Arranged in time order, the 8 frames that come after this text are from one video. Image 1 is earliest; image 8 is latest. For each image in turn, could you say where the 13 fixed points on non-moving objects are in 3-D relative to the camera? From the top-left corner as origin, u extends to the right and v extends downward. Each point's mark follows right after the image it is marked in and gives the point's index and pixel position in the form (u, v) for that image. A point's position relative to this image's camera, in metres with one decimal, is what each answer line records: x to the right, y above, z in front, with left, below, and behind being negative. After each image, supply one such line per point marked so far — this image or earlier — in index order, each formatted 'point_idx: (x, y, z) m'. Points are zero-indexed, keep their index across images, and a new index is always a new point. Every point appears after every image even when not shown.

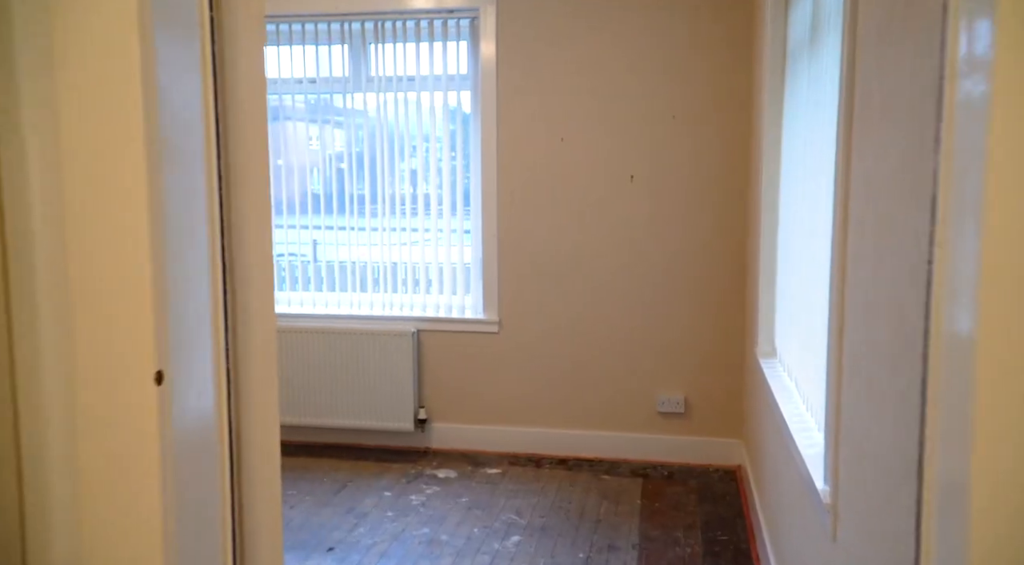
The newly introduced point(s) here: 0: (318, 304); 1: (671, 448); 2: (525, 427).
0: (-1.0, -0.1, +3.9) m
1: (+0.8, -0.8, +3.6) m
2: (+0.1, -0.7, +3.7) m
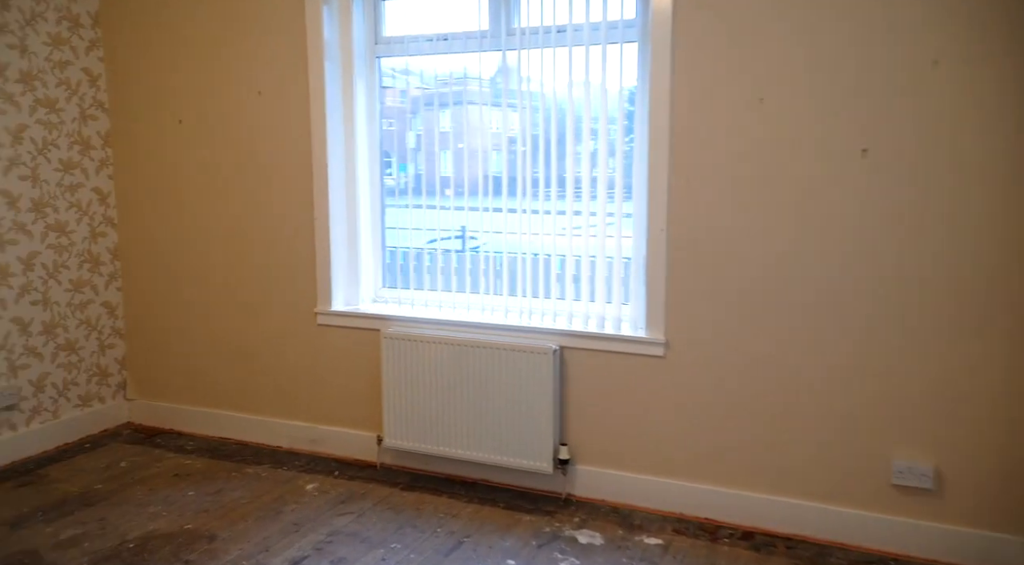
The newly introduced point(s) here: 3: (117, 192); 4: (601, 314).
0: (-0.3, -0.1, +3.3) m
1: (+1.4, -0.9, +2.5) m
2: (+0.7, -0.8, +2.8) m
3: (-2.1, +0.5, +3.8) m
4: (+0.3, -0.1, +2.9) m
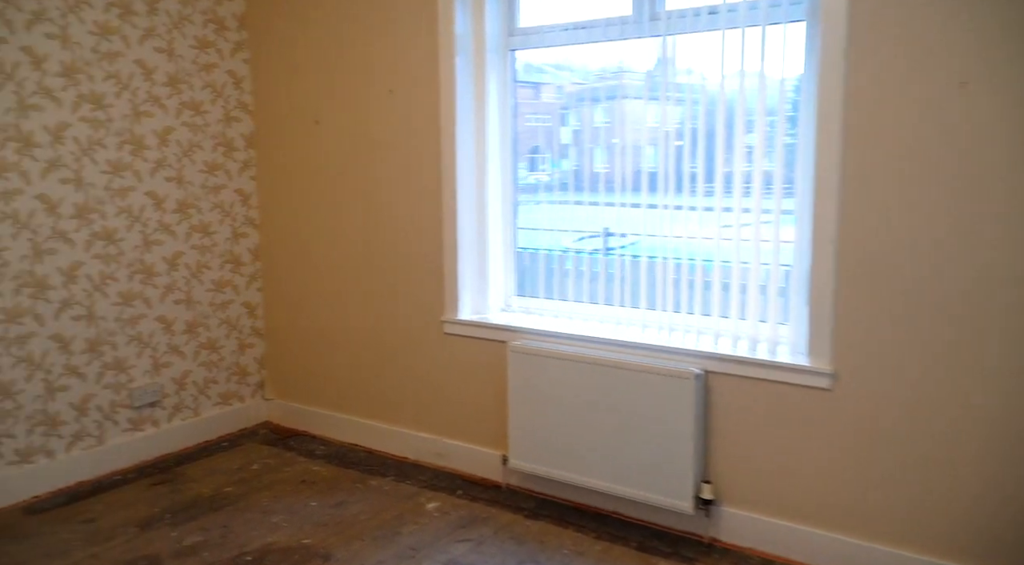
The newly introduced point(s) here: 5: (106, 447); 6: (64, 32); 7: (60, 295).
0: (+0.3, -0.1, +3.0) m
1: (+1.8, -1.0, +1.9) m
2: (+1.2, -0.8, +2.3) m
3: (-1.3, +0.5, +3.9) m
4: (+0.8, -0.2, +2.5) m
5: (-1.8, -0.7, +3.3) m
6: (-1.8, +1.0, +3.0) m
7: (-1.9, -0.1, +3.0) m
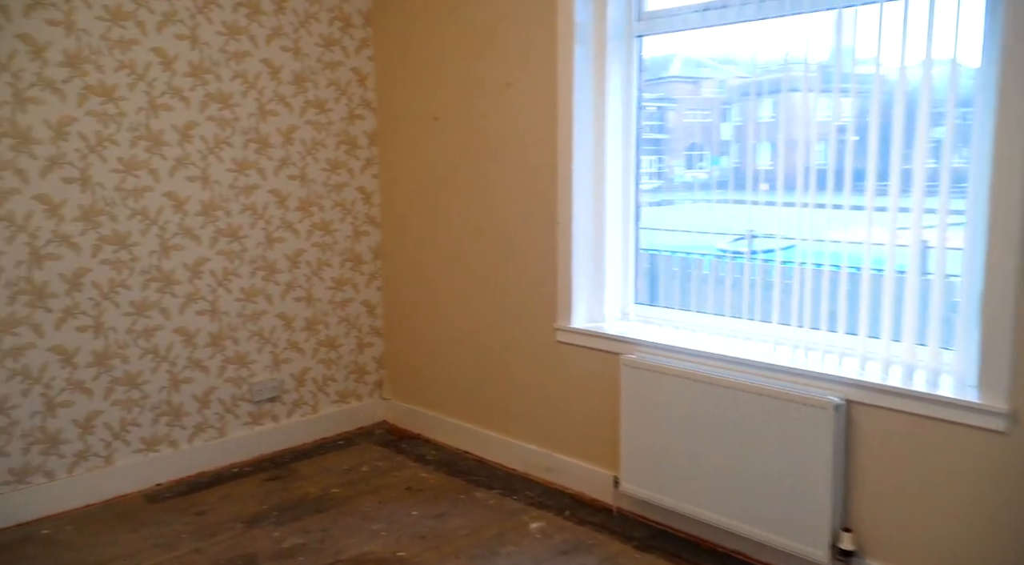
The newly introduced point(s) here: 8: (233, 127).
0: (+0.7, -0.2, +2.6) m
1: (+1.9, -1.0, +1.3) m
2: (+1.4, -0.9, +1.9) m
3: (-0.7, +0.5, +3.8) m
4: (+1.2, -0.2, +2.1) m
5: (-1.3, -0.7, +3.3) m
6: (-1.3, +1.0, +3.1) m
7: (-1.4, 0.0, +3.1) m
8: (-1.2, +0.7, +3.2) m
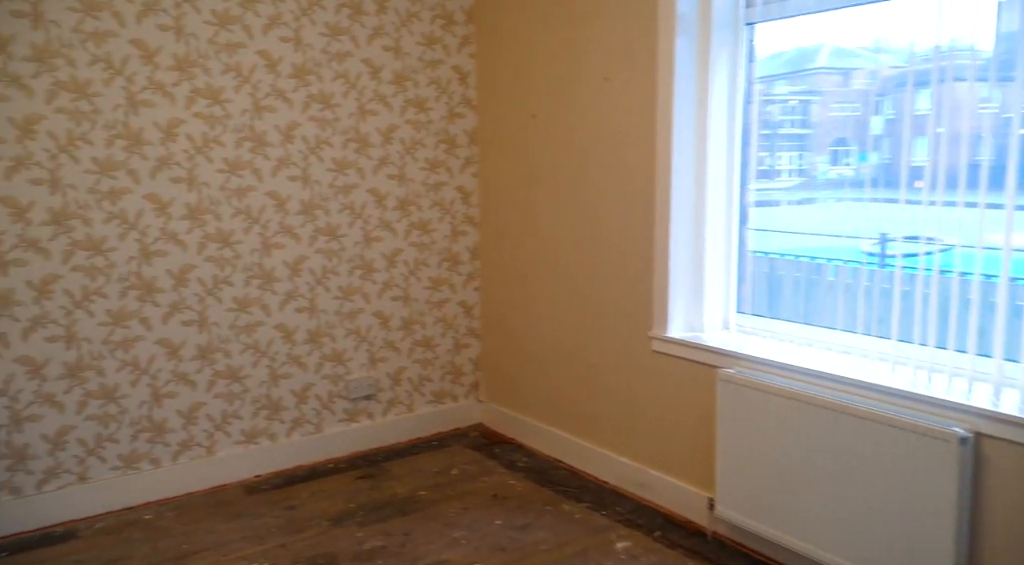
0: (+1.0, -0.2, +2.4) m
1: (+2.0, -1.1, +0.9) m
2: (+1.6, -0.9, +1.5) m
3: (-0.2, +0.5, +3.8) m
4: (+1.4, -0.3, +1.8) m
5: (-0.9, -0.7, +3.4) m
6: (-0.9, +1.1, +3.1) m
7: (-1.0, 0.0, +3.2) m
8: (-0.8, +0.7, +3.3) m
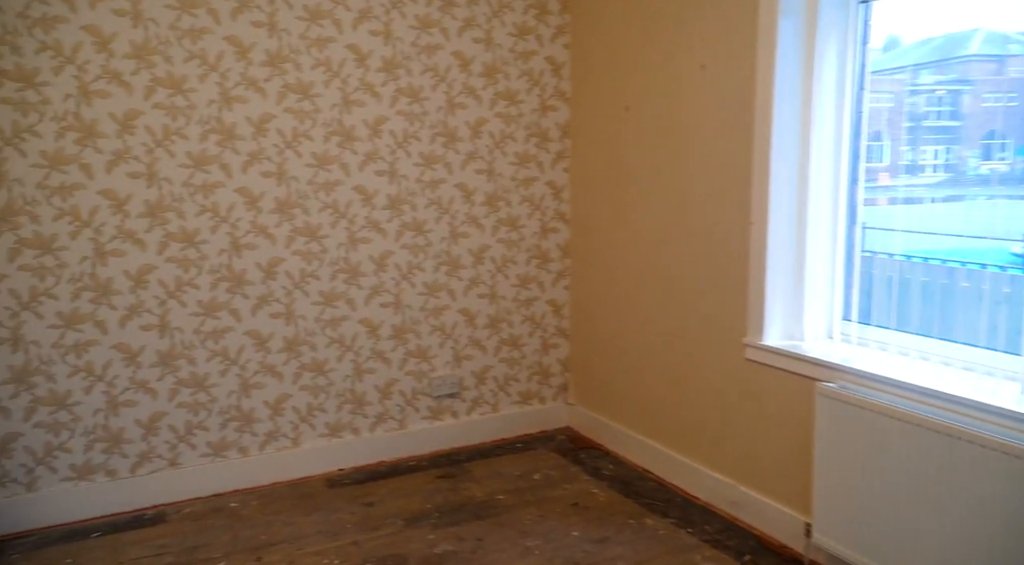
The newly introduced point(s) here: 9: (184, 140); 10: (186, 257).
0: (+1.2, -0.2, +2.1) m
1: (+2.0, -1.1, +0.5) m
2: (+1.7, -1.0, +1.1) m
3: (+0.3, +0.5, +3.6) m
4: (+1.5, -0.3, +1.4) m
5: (-0.5, -0.7, +3.4) m
6: (-0.5, +1.1, +3.1) m
7: (-0.6, 0.0, +3.2) m
8: (-0.4, +0.7, +3.2) m
9: (-1.2, +0.5, +2.8) m
10: (-1.3, +0.1, +2.8) m
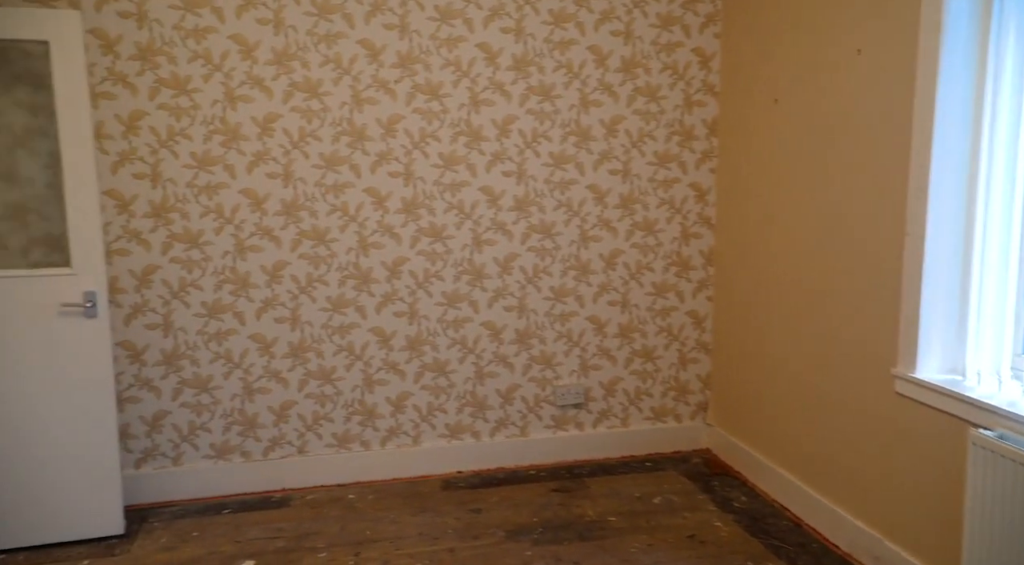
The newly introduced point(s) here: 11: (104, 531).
0: (+1.4, -0.3, +1.6) m
1: (+1.7, -1.2, -0.1) m
2: (+1.6, -1.0, +0.6) m
3: (+0.9, +0.4, +3.3) m
4: (+1.5, -0.4, +0.9) m
5: (+0.1, -0.7, +3.3) m
6: (0.0, +1.1, +3.0) m
7: (-0.1, 0.0, +3.1) m
8: (+0.2, +0.7, +3.1) m
9: (-0.8, +0.6, +2.9) m
10: (-0.8, +0.1, +2.9) m
11: (-1.5, -0.9, +2.6) m
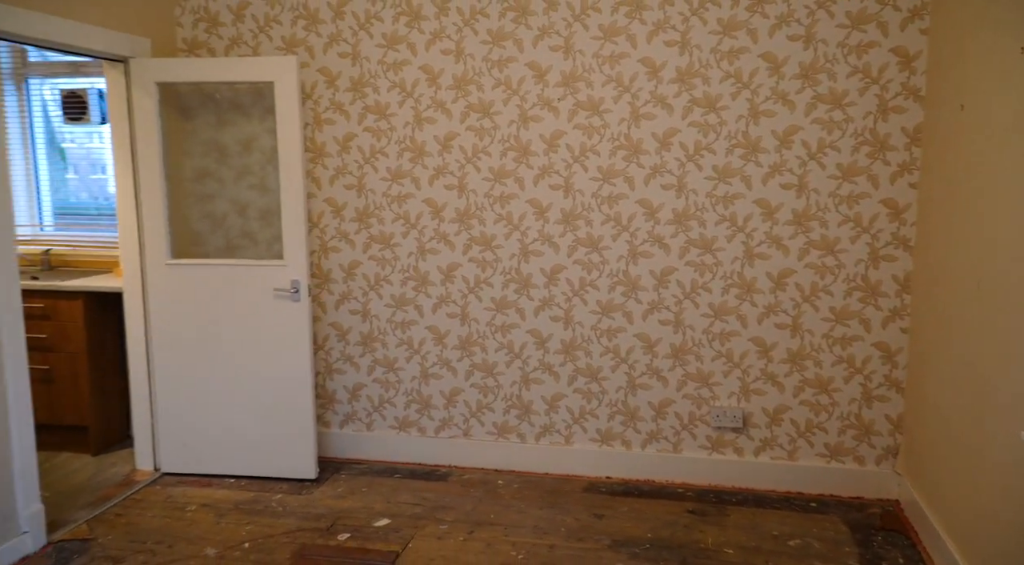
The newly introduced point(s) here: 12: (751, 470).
0: (+1.3, -0.4, +1.1) m
1: (+0.8, -1.3, -0.6) m
2: (+1.0, -1.2, +0.1) m
3: (+1.6, +0.3, +2.9) m
4: (+1.1, -0.5, +0.4) m
5: (+0.7, -0.8, +3.2) m
6: (+0.7, +1.0, +3.0) m
7: (+0.6, -0.1, +3.1) m
8: (+0.8, +0.6, +3.0) m
9: (-0.1, +0.5, +3.2) m
10: (-0.1, +0.1, +3.3) m
11: (-0.9, -0.8, +3.3) m
12: (+1.0, -0.8, +3.2) m
